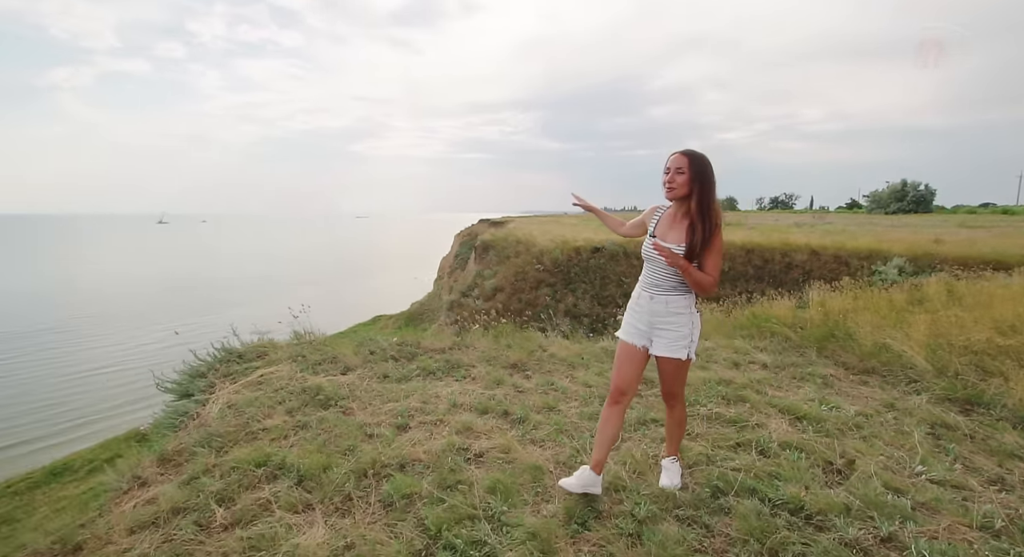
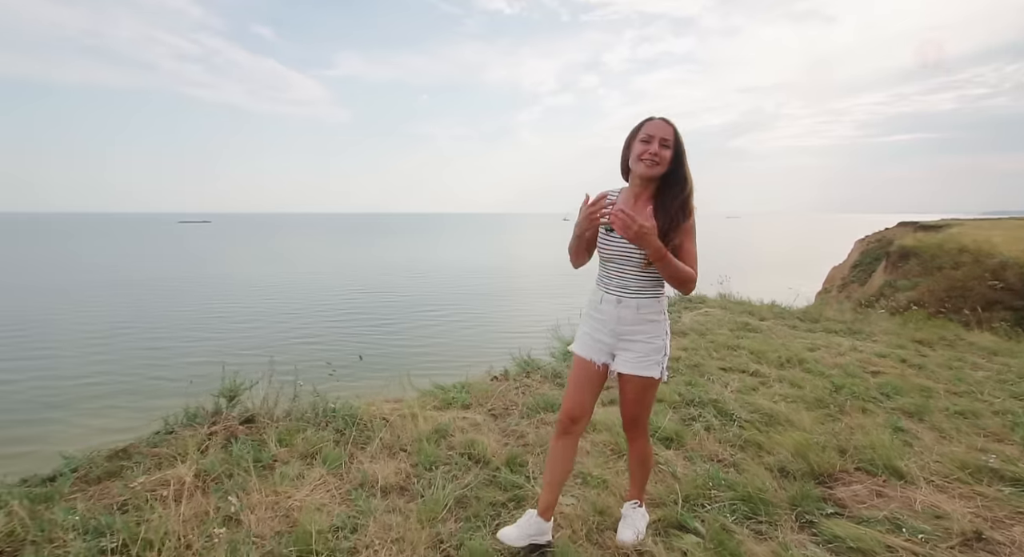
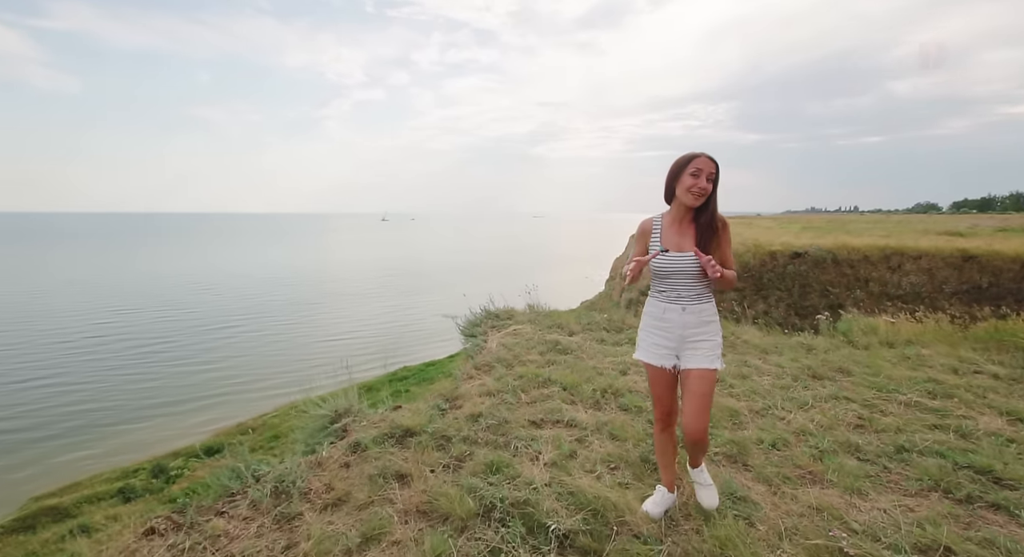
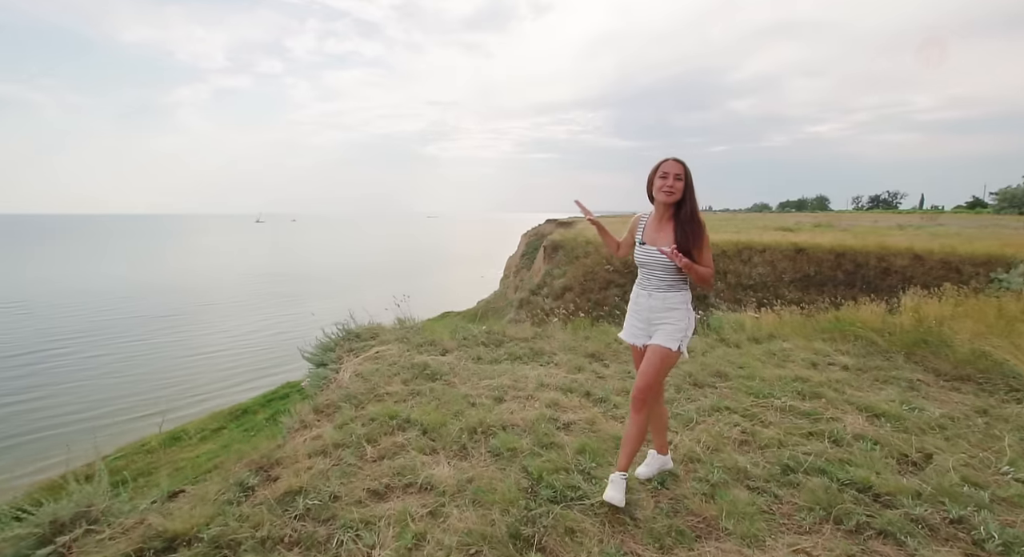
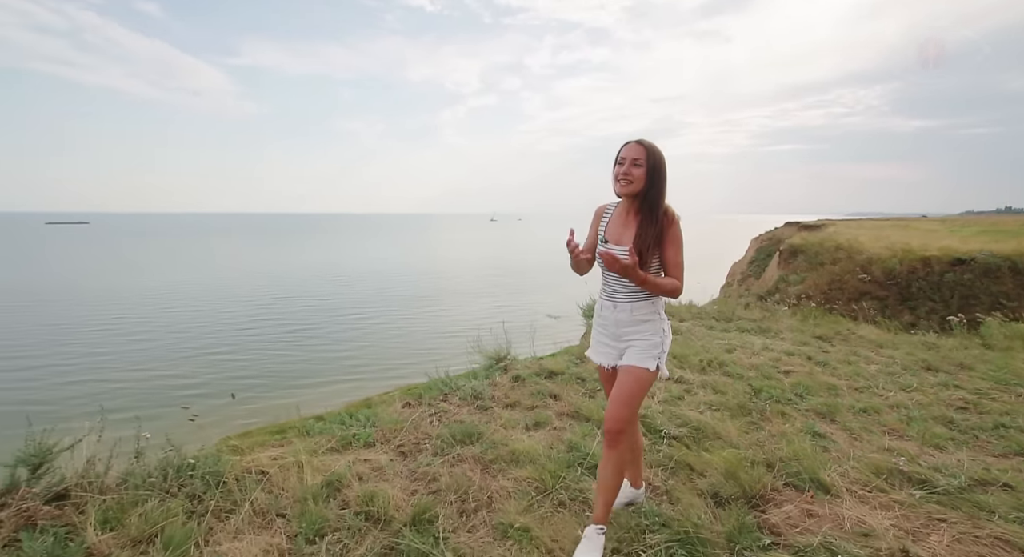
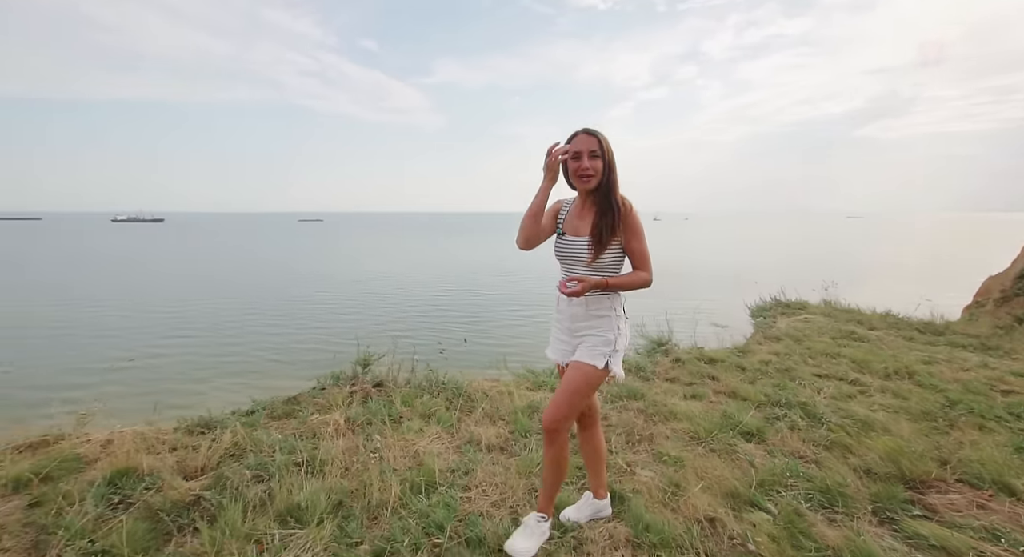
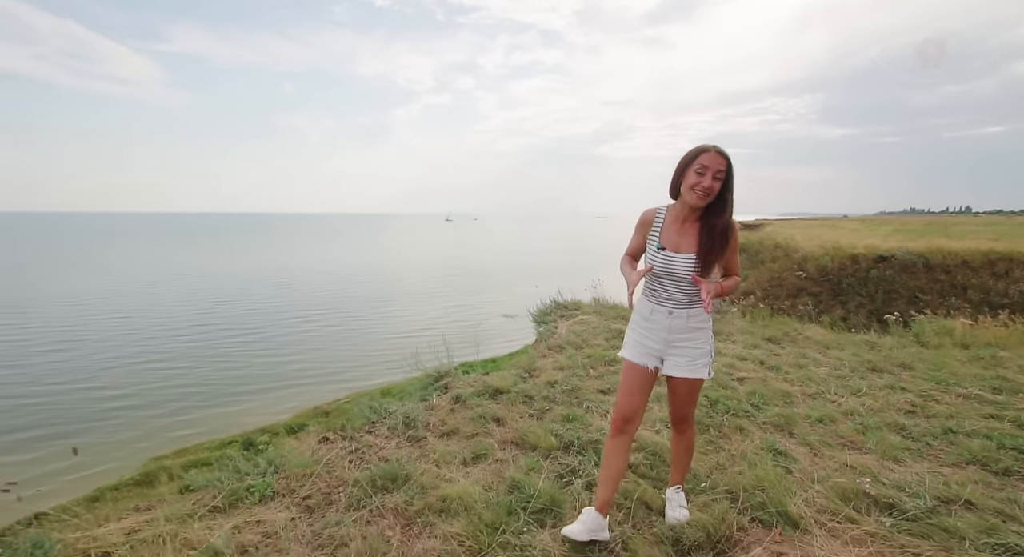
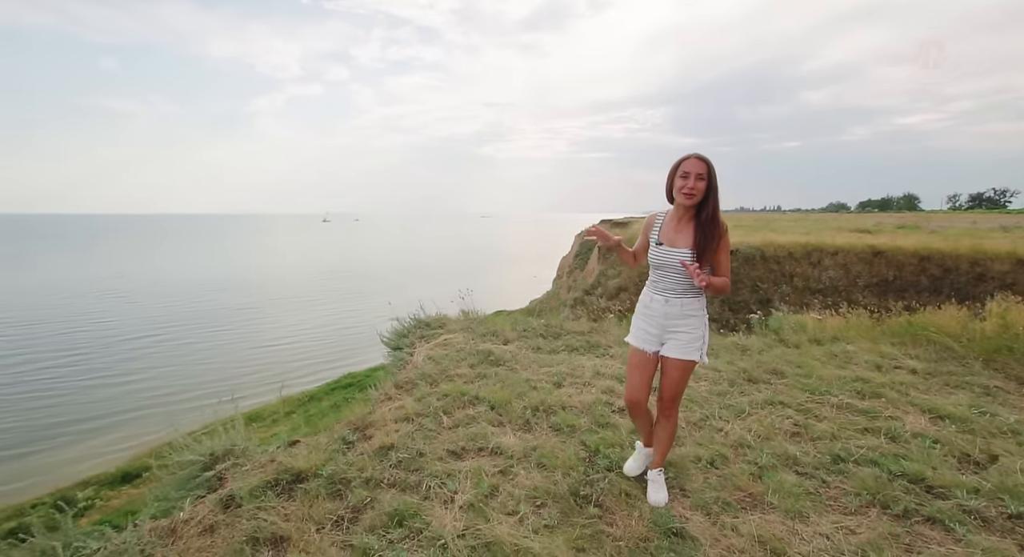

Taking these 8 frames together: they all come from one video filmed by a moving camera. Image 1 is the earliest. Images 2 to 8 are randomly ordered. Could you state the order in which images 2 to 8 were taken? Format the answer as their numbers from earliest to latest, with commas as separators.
4, 8, 3, 7, 5, 2, 6
